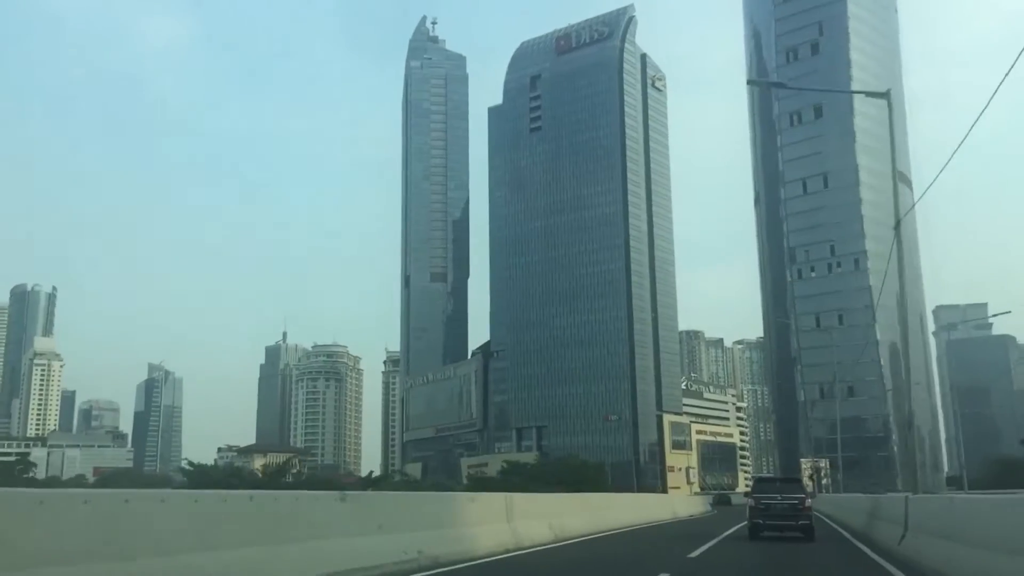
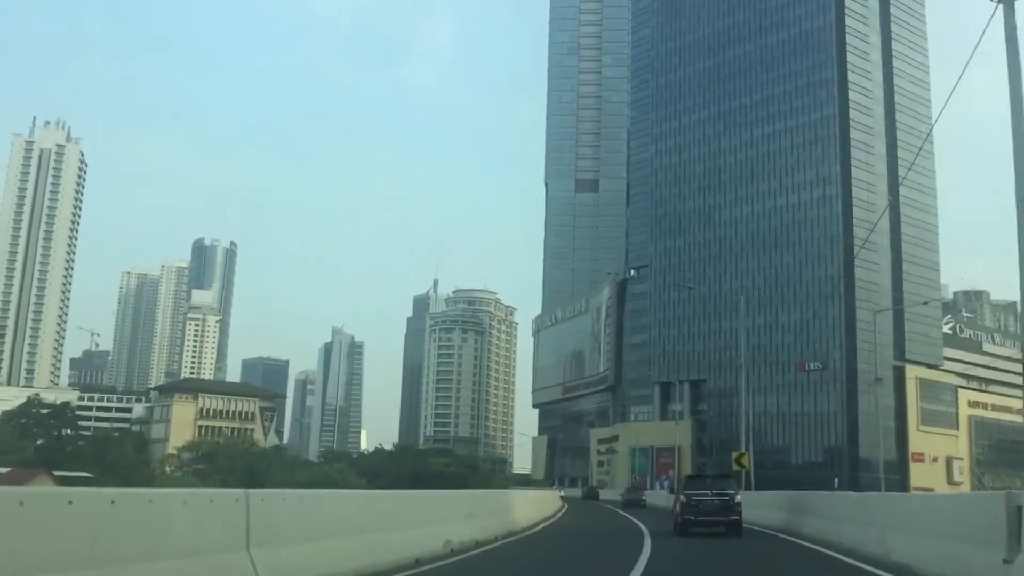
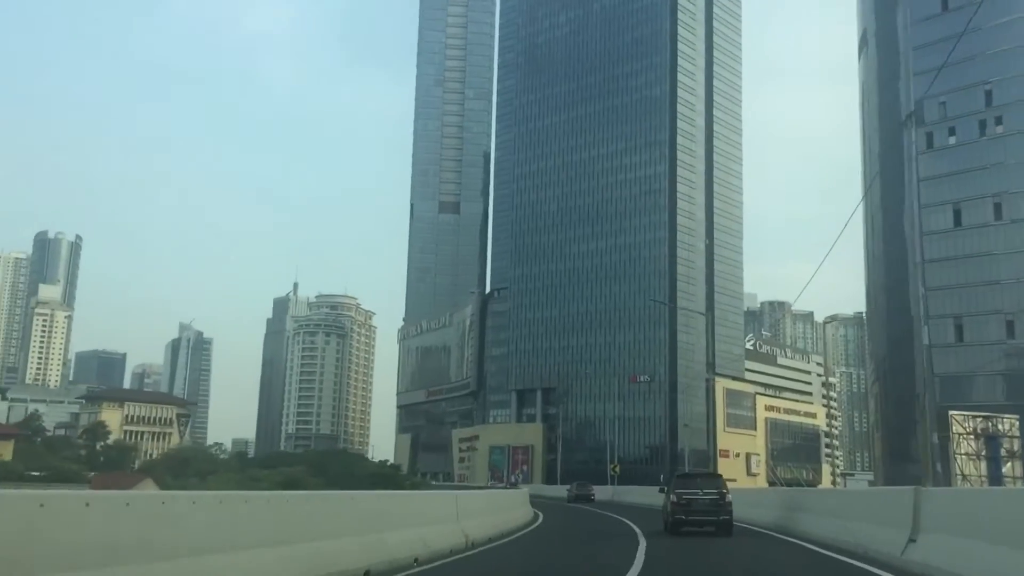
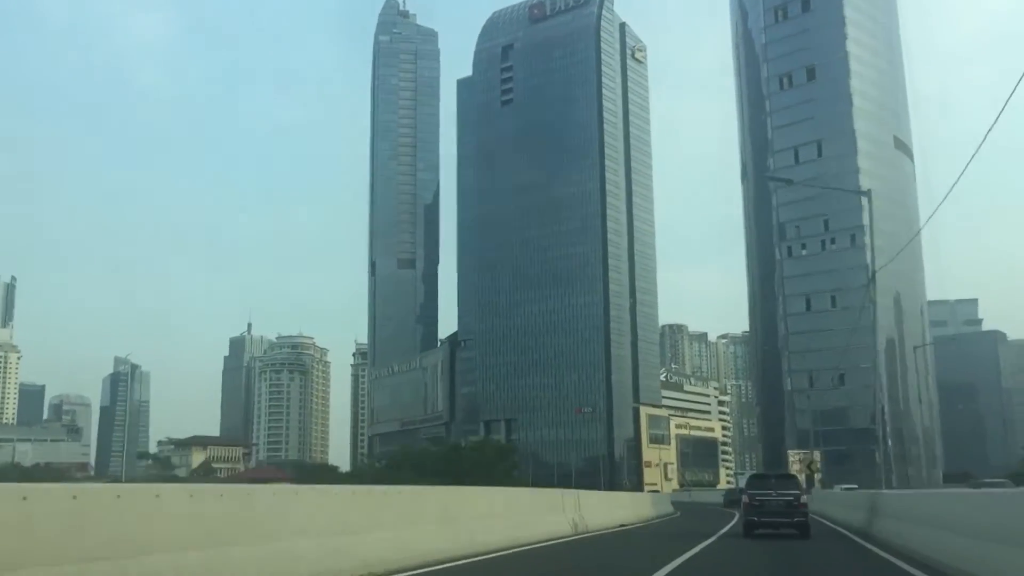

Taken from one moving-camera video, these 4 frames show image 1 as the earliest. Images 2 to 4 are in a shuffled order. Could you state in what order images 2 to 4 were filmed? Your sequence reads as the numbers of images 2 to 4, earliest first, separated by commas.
4, 3, 2
